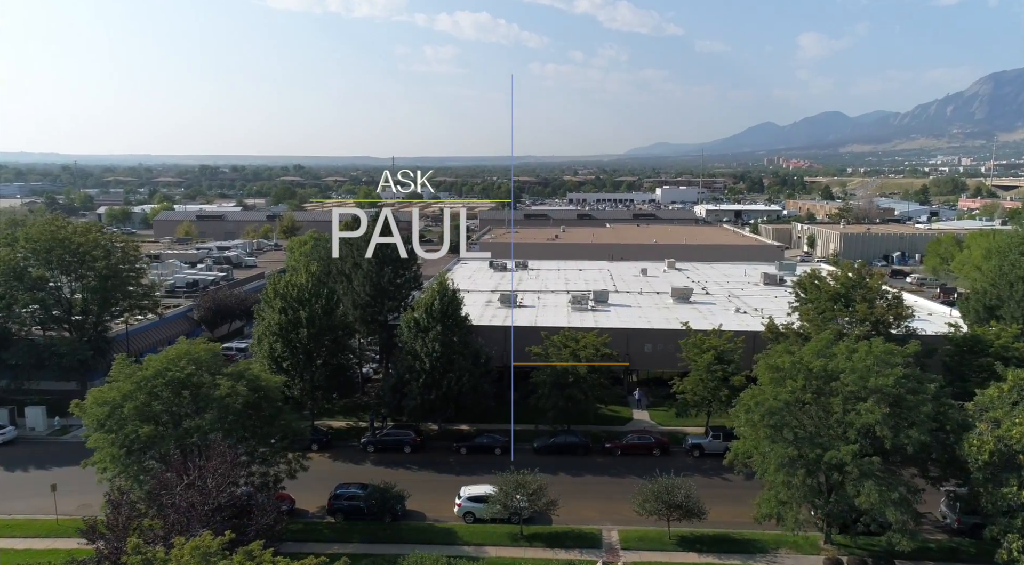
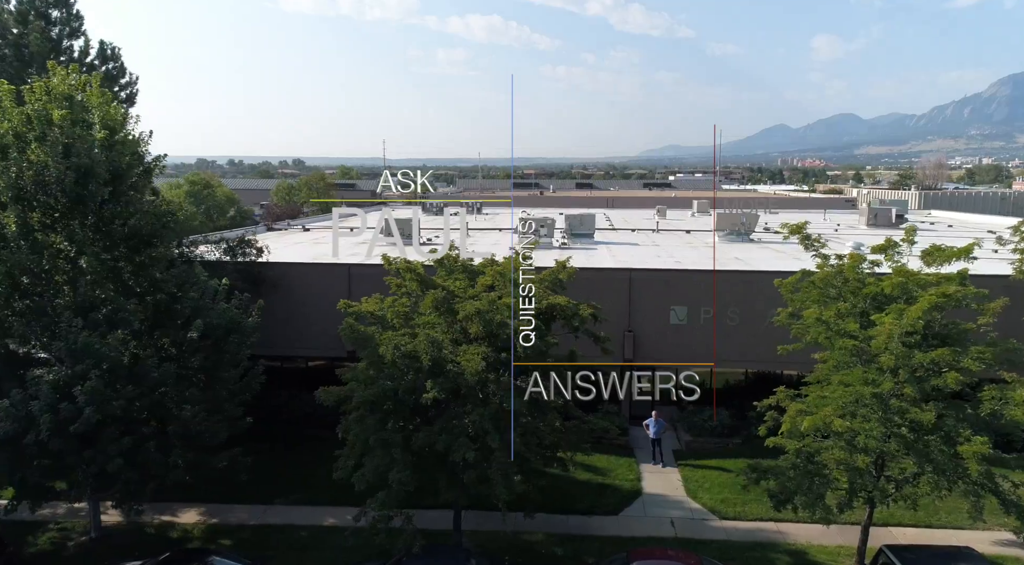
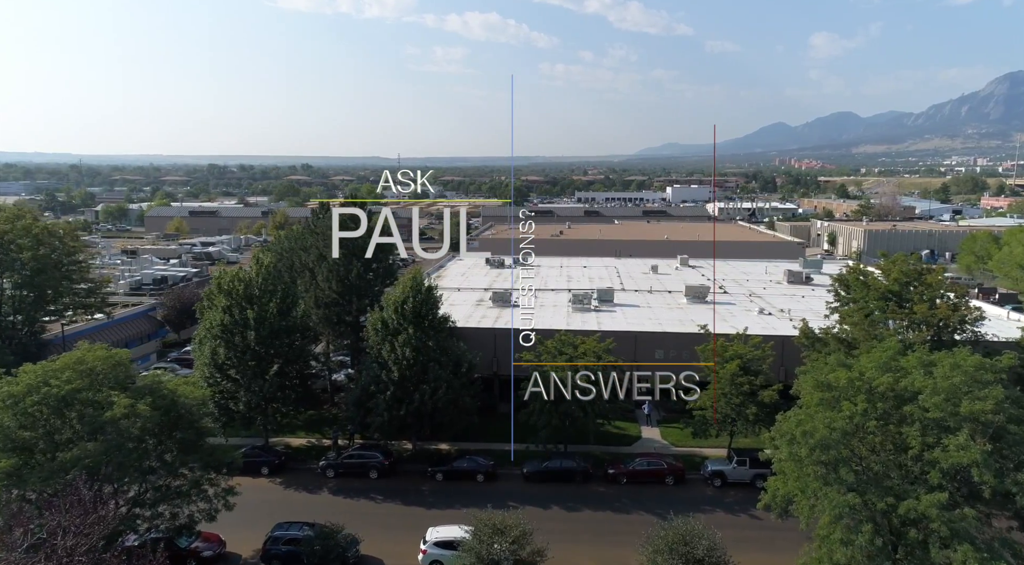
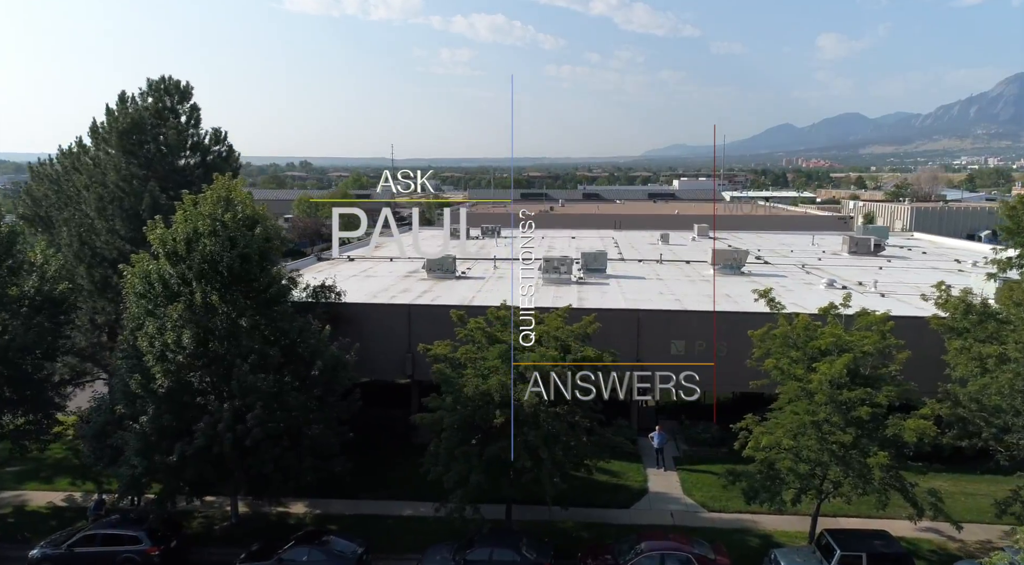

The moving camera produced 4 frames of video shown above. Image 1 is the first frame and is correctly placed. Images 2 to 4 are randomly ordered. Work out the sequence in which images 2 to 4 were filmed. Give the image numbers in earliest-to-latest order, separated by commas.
3, 4, 2
